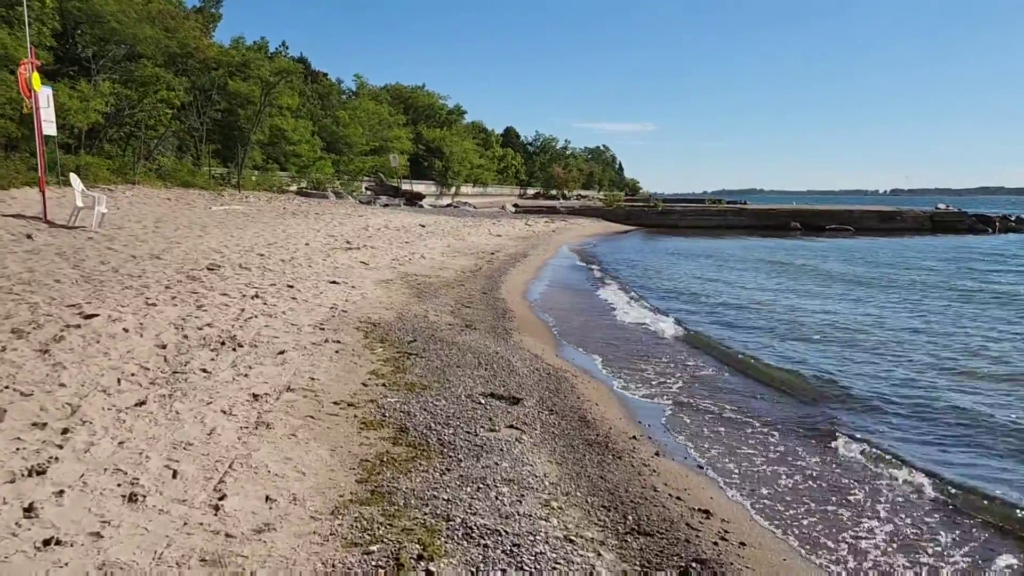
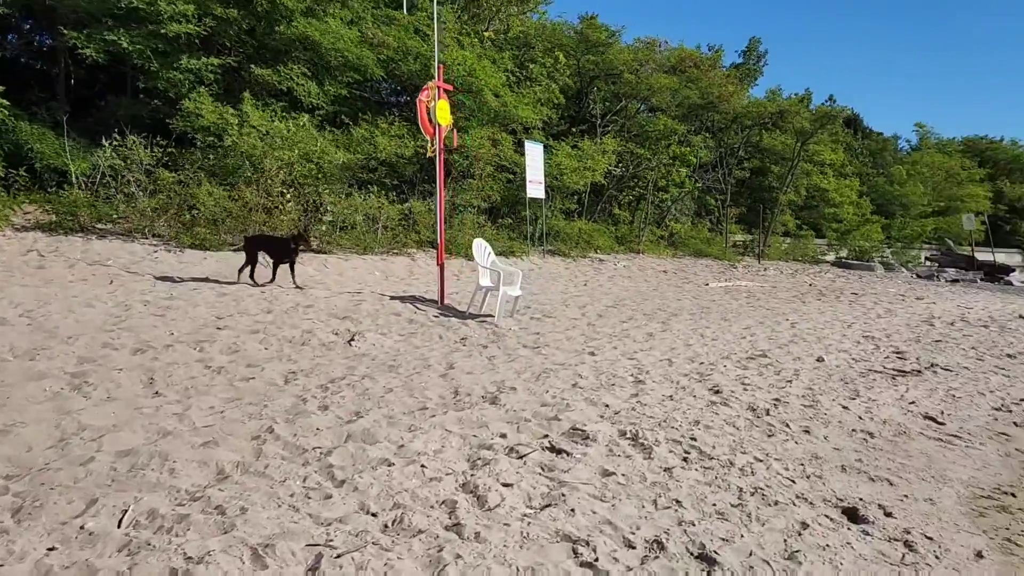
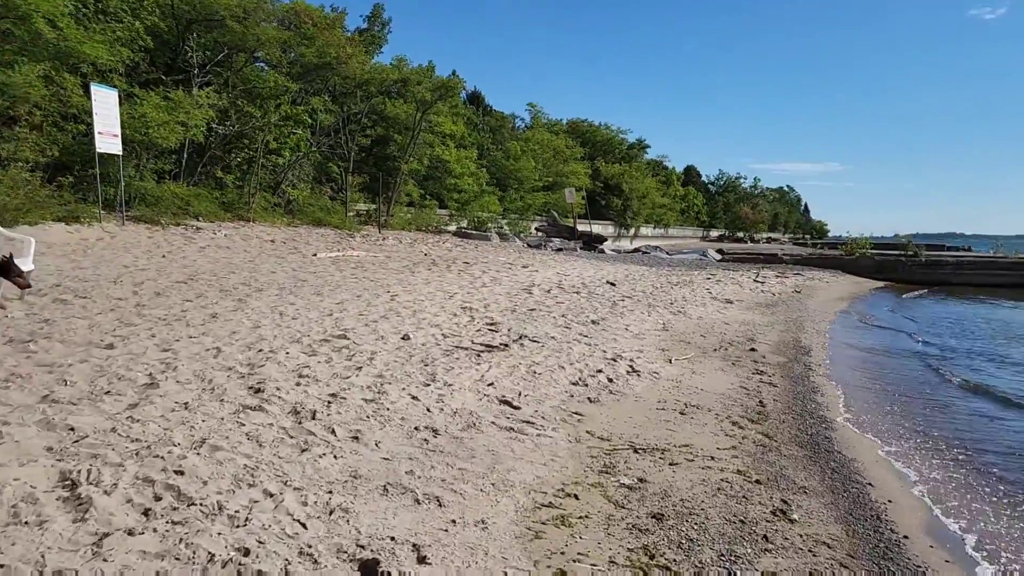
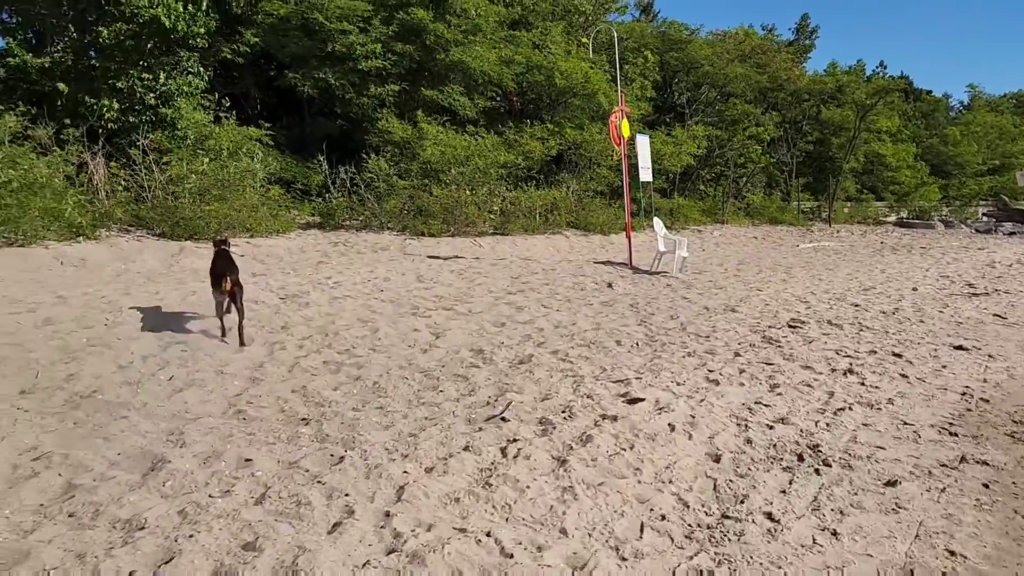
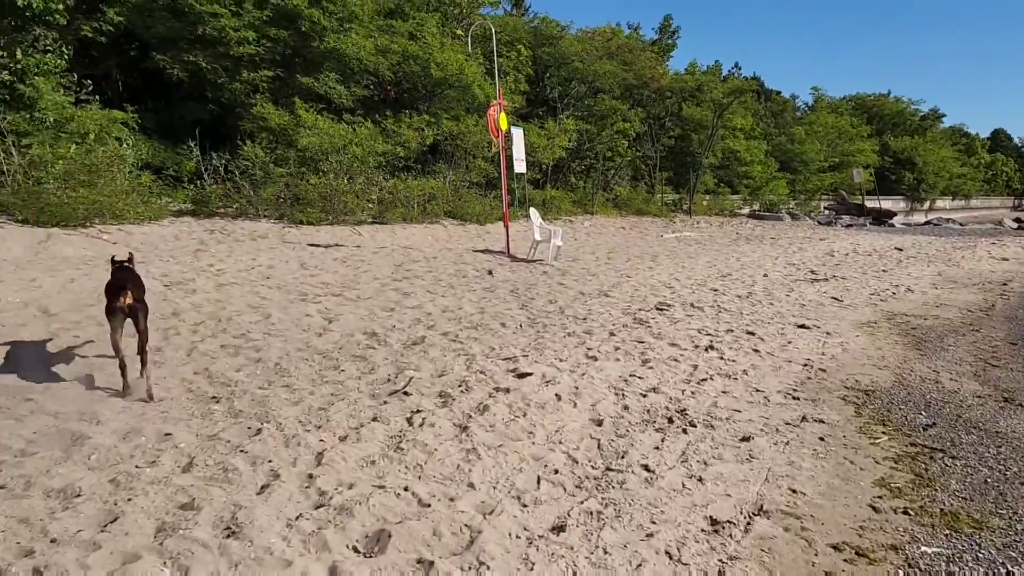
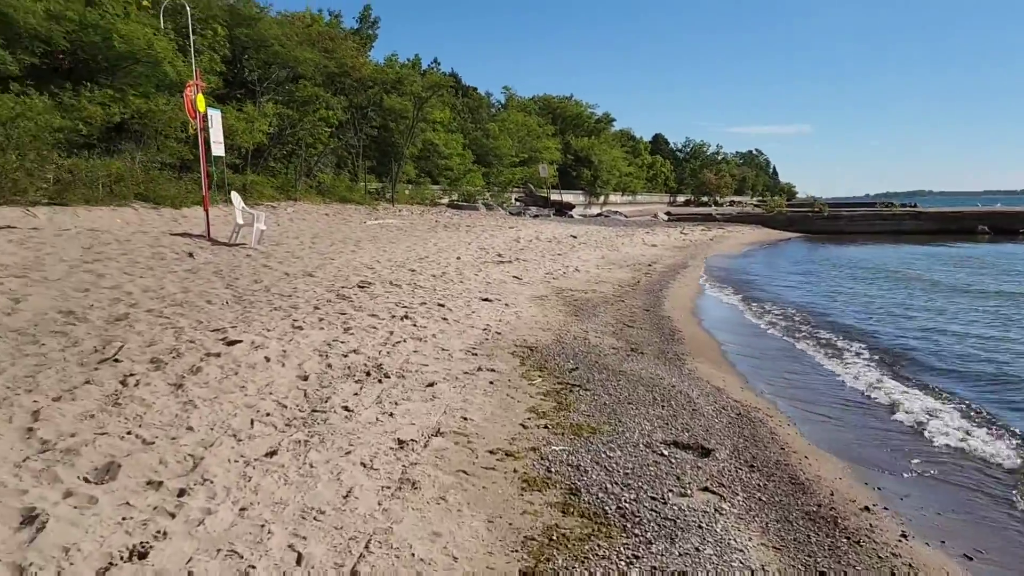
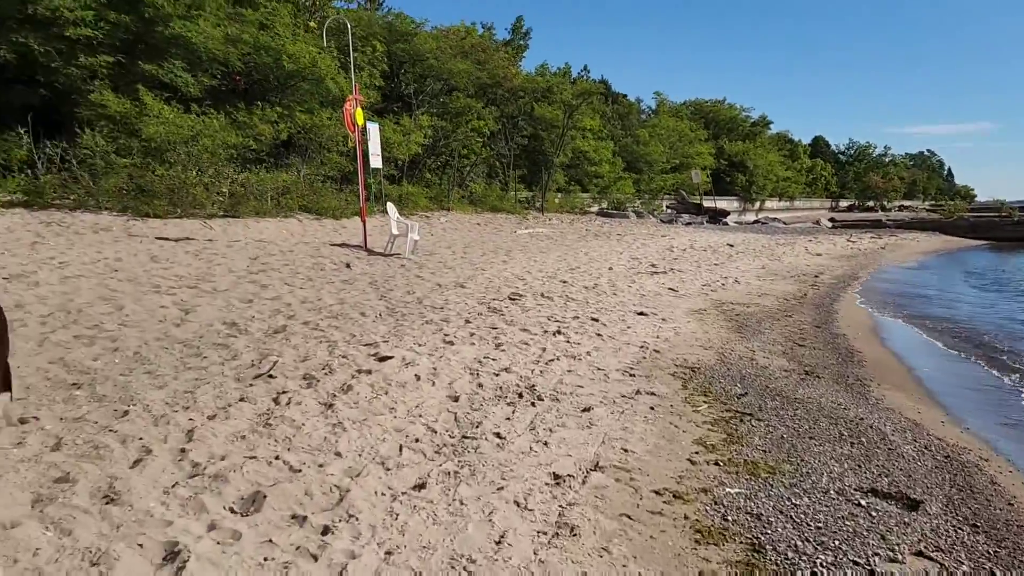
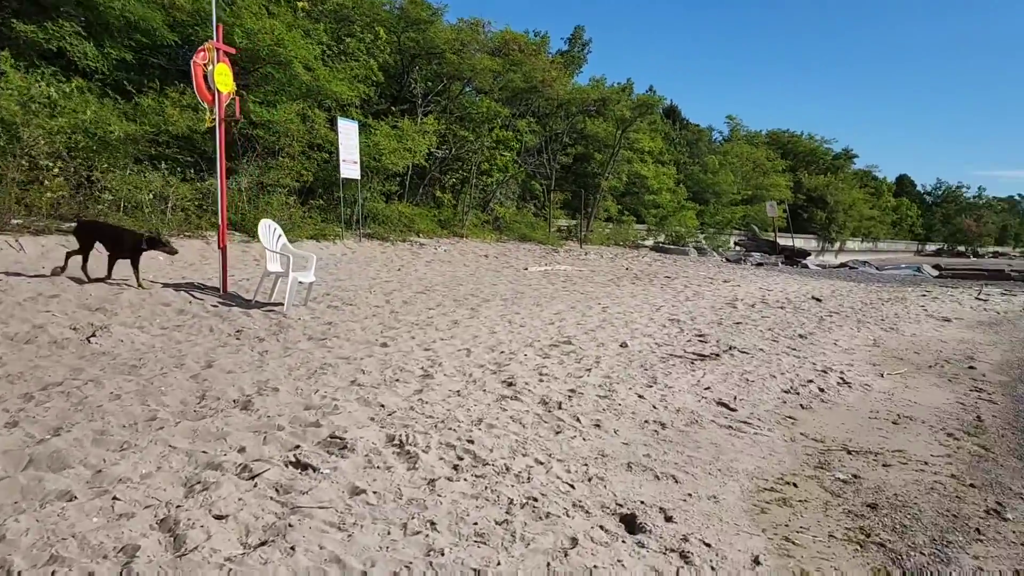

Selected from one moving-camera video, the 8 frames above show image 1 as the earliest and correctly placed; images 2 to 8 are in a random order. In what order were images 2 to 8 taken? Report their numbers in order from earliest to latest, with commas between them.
6, 7, 5, 4, 2, 8, 3
